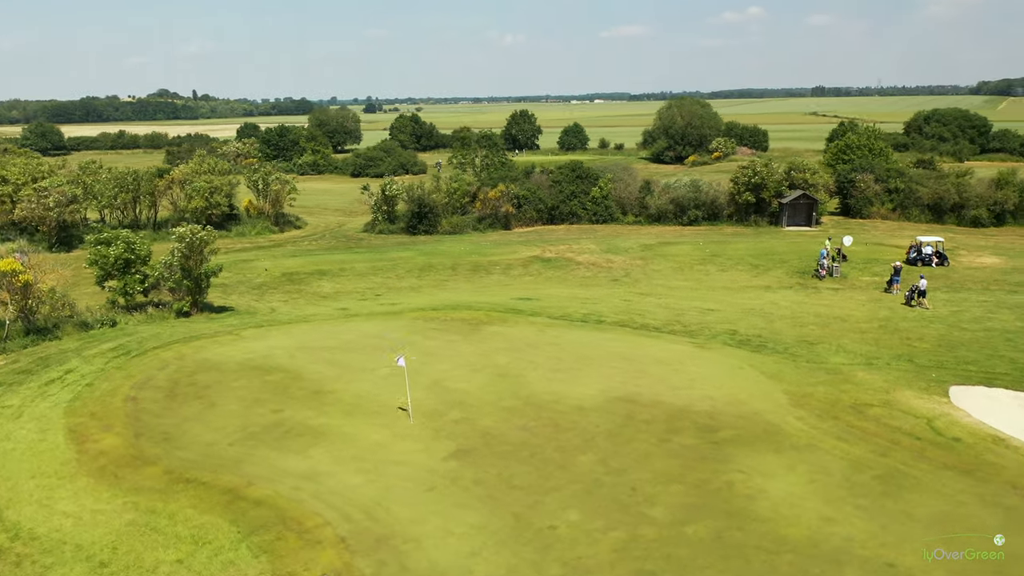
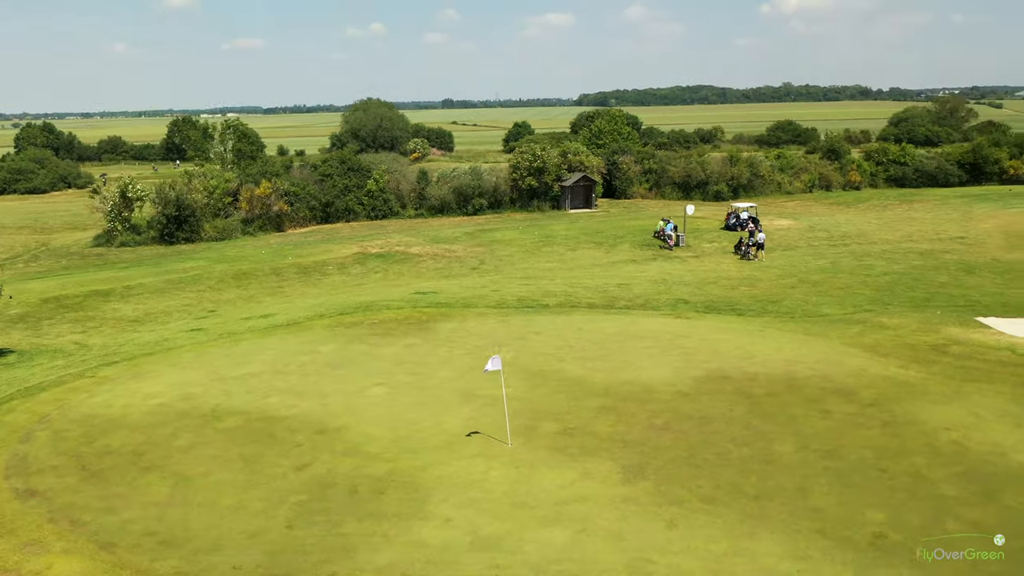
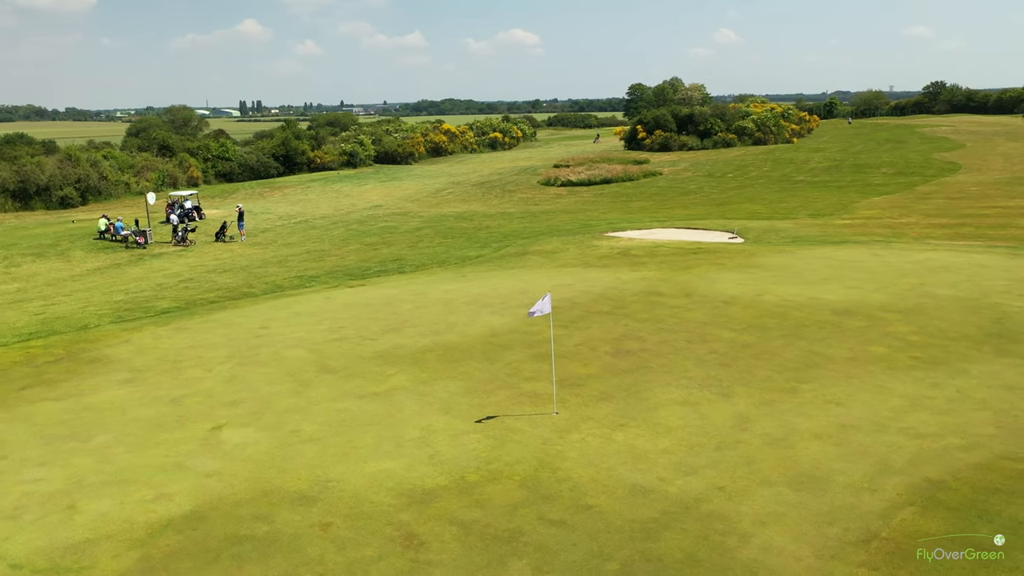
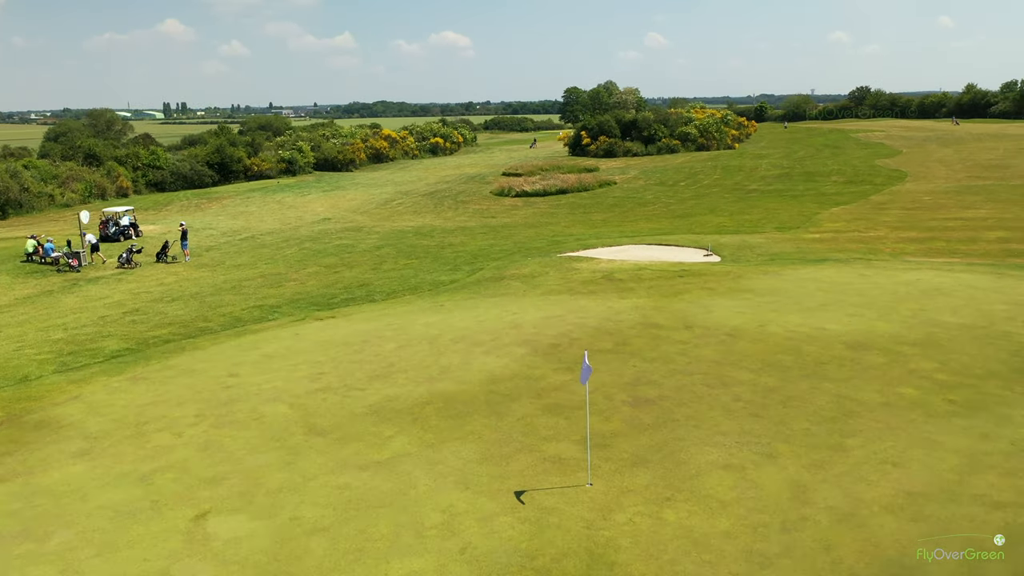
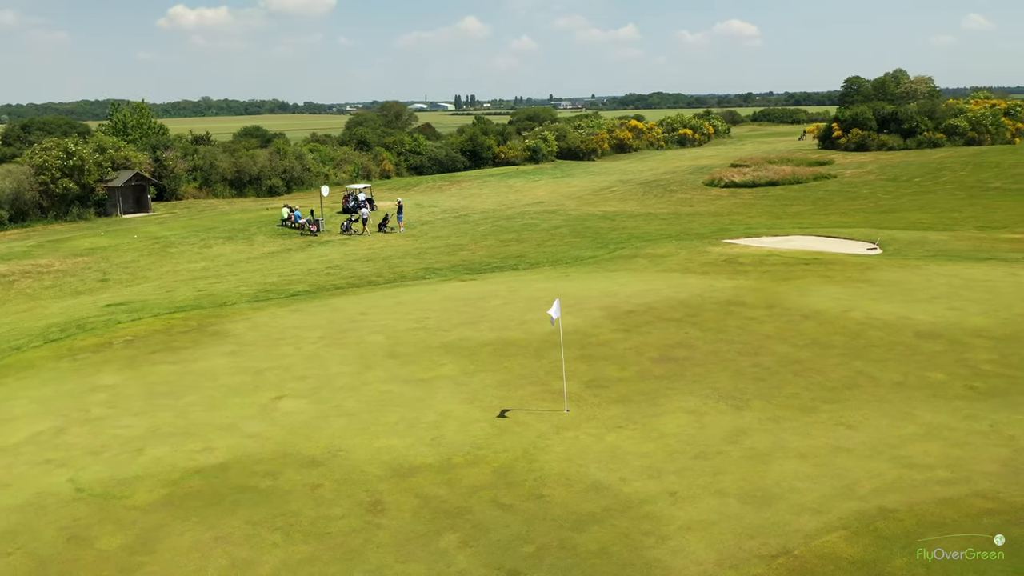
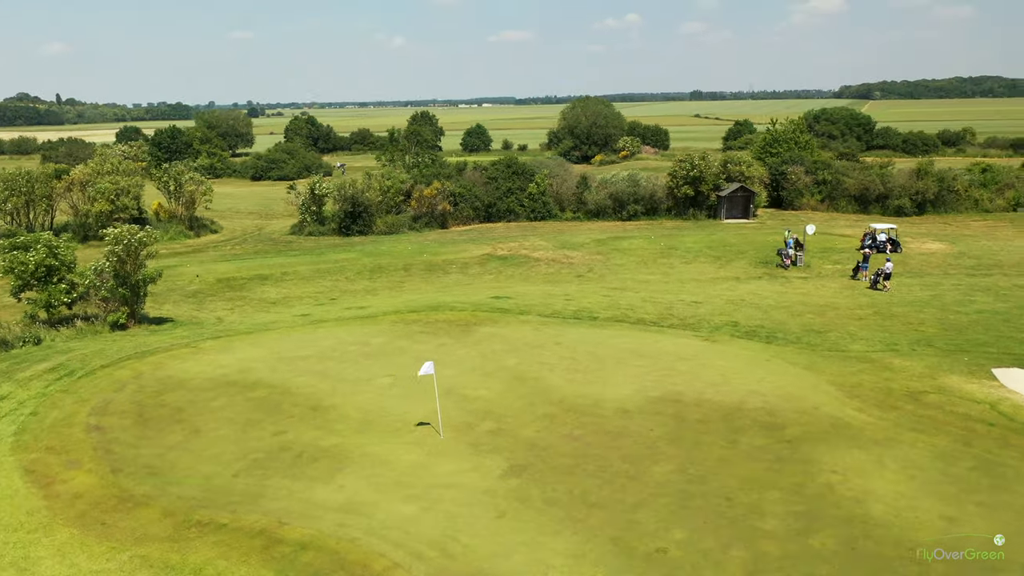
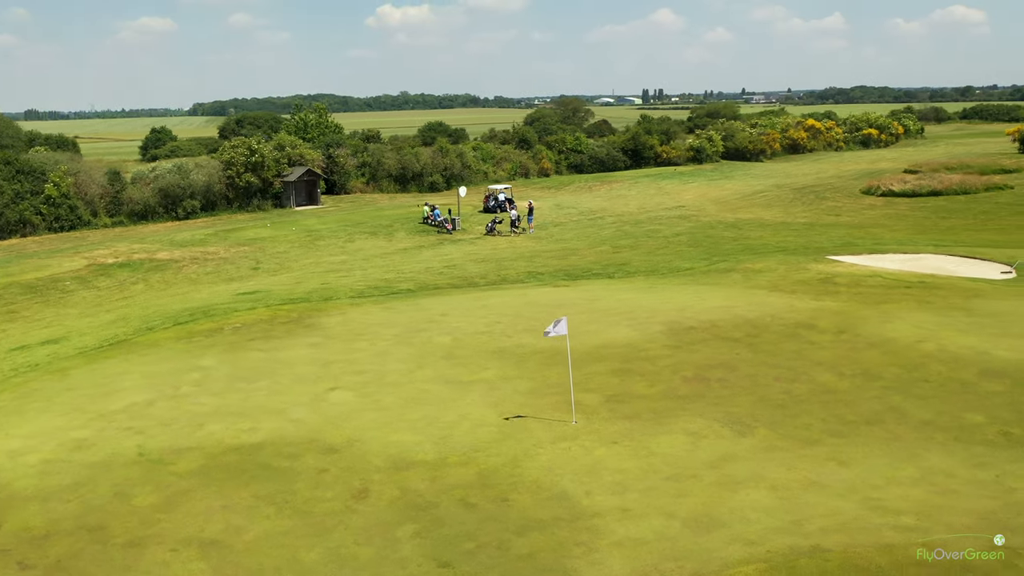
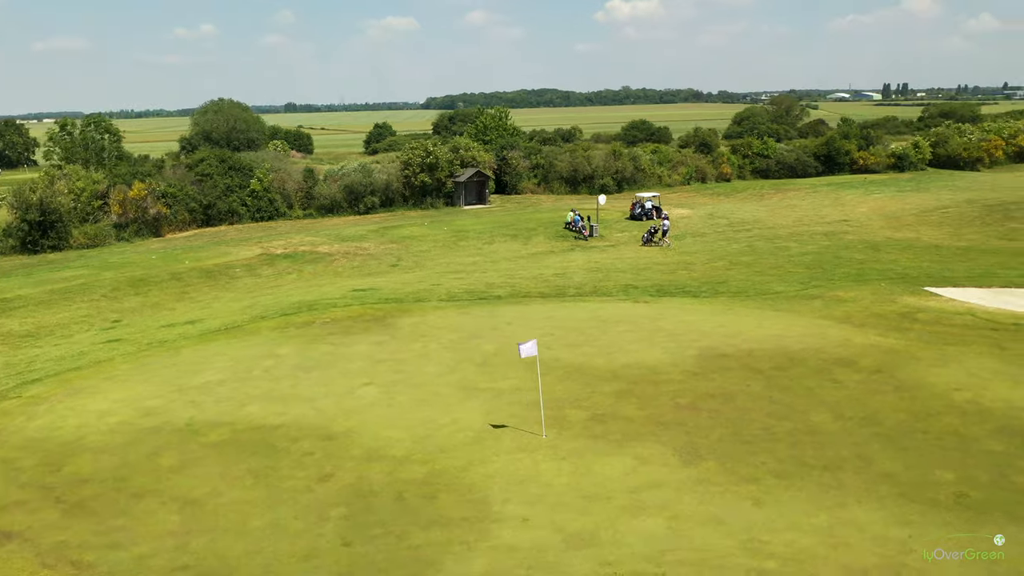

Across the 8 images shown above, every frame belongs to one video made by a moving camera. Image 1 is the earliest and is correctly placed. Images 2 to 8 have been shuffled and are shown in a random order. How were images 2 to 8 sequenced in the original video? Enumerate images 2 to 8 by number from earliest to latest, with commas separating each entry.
6, 2, 8, 7, 5, 3, 4
